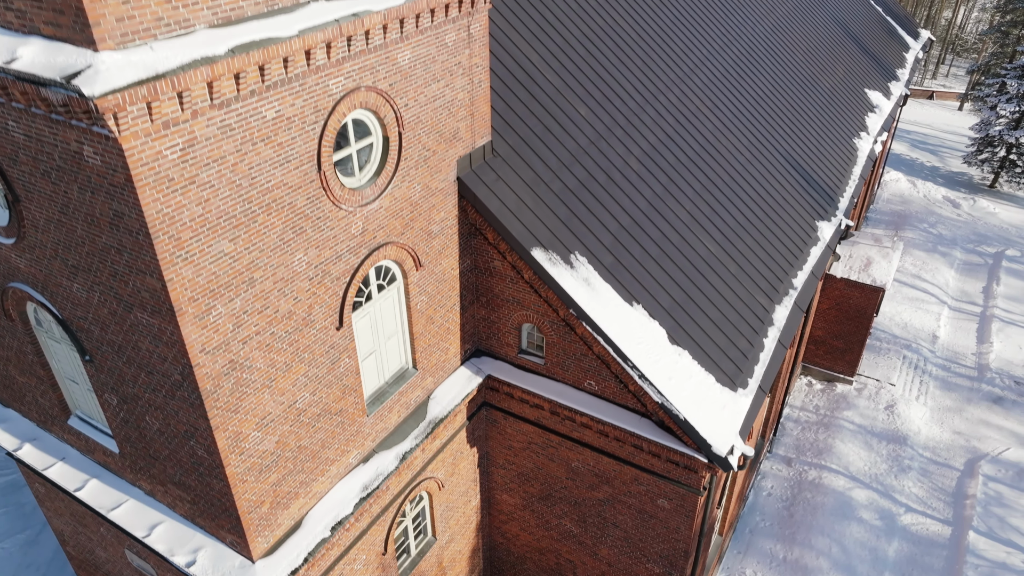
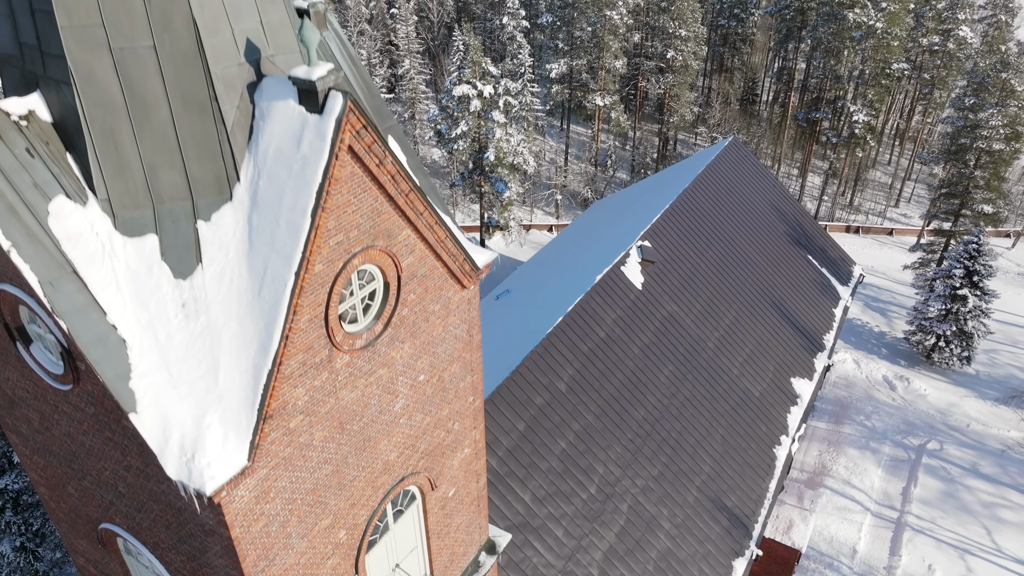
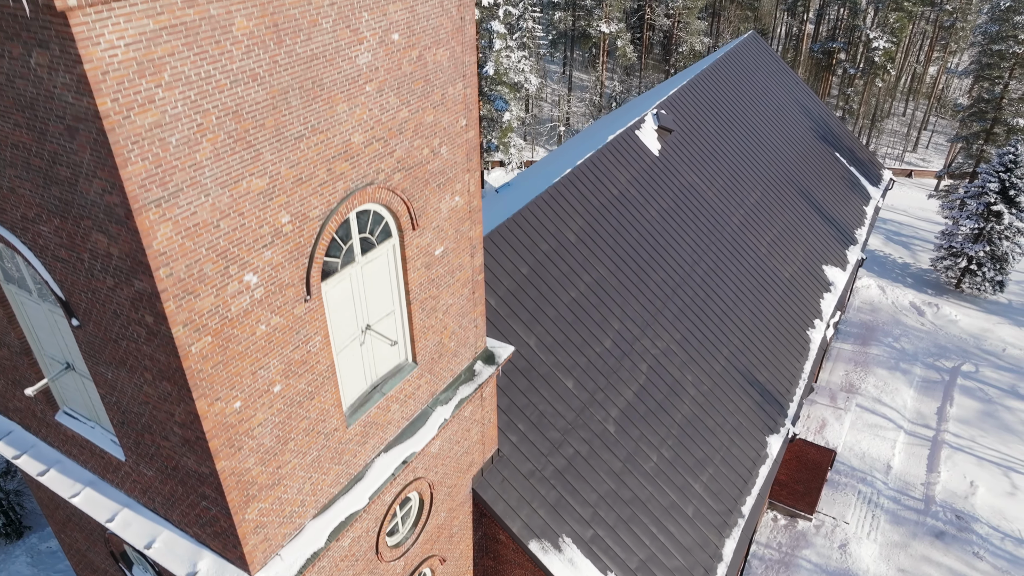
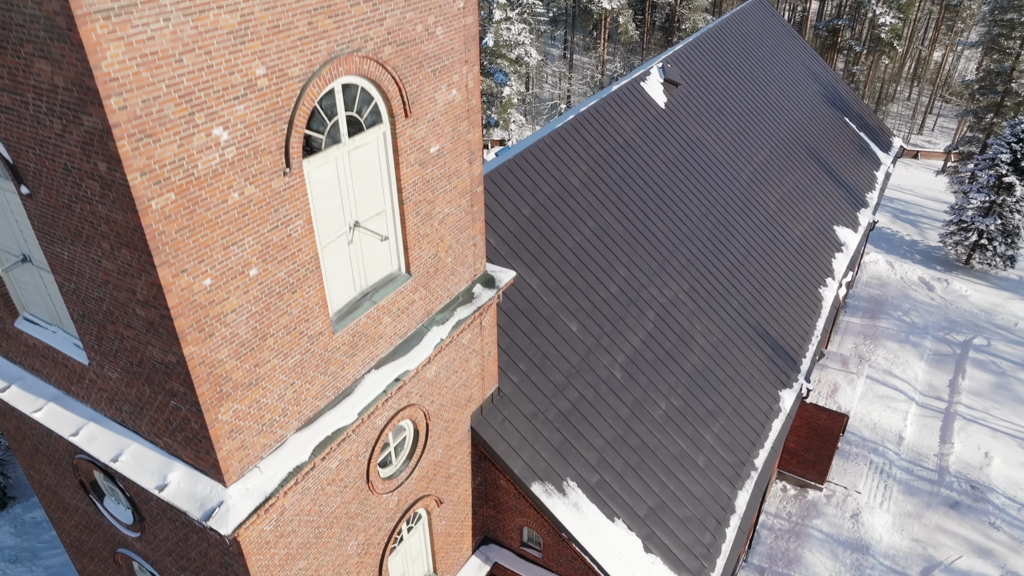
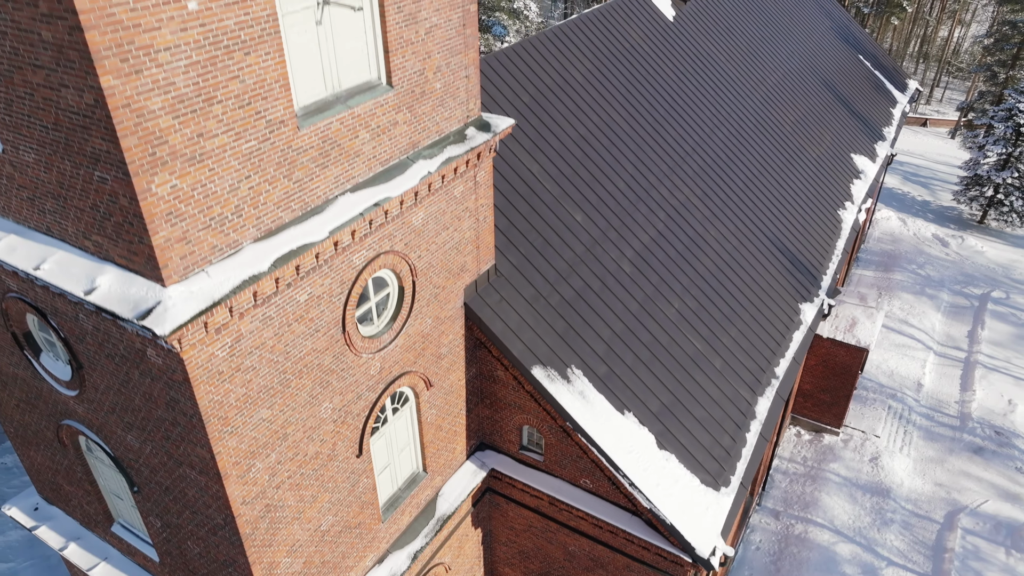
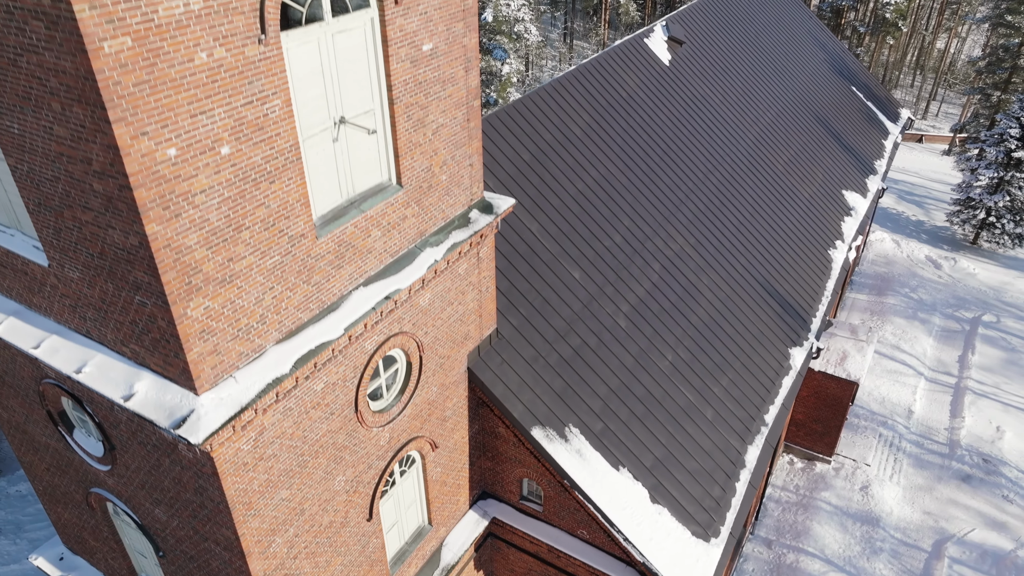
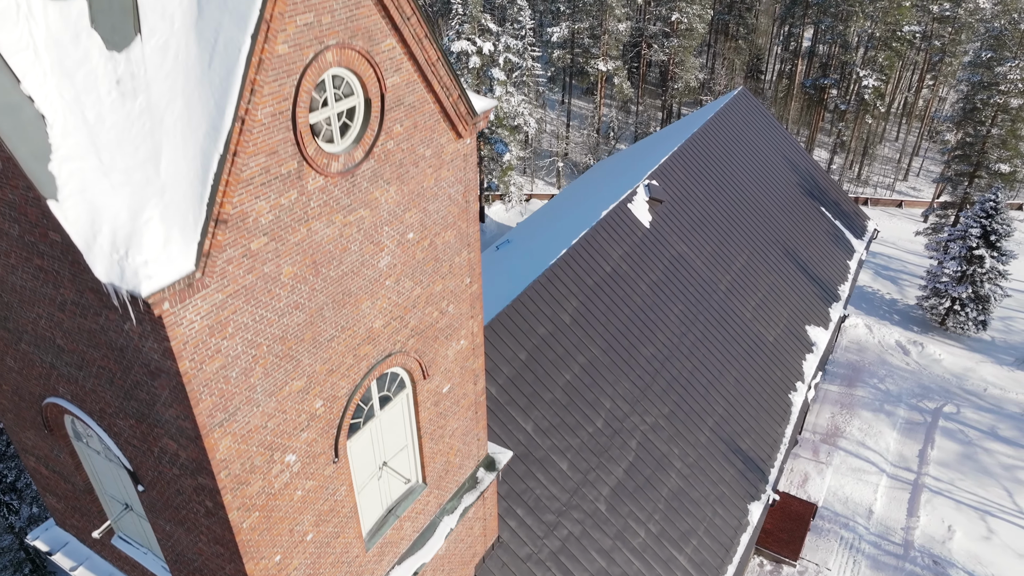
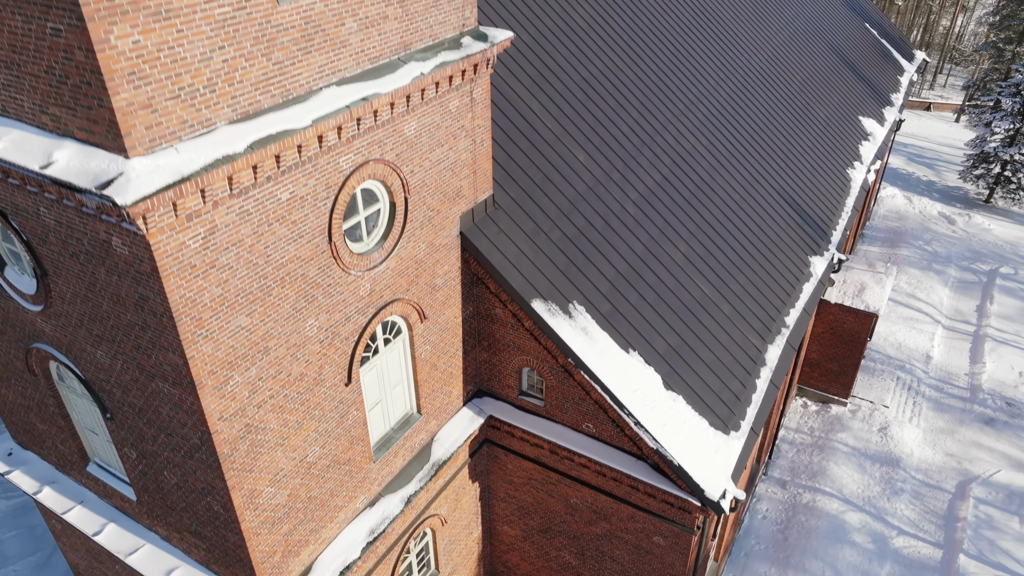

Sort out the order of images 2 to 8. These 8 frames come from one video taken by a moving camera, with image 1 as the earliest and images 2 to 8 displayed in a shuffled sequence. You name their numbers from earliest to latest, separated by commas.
8, 5, 6, 4, 3, 7, 2
